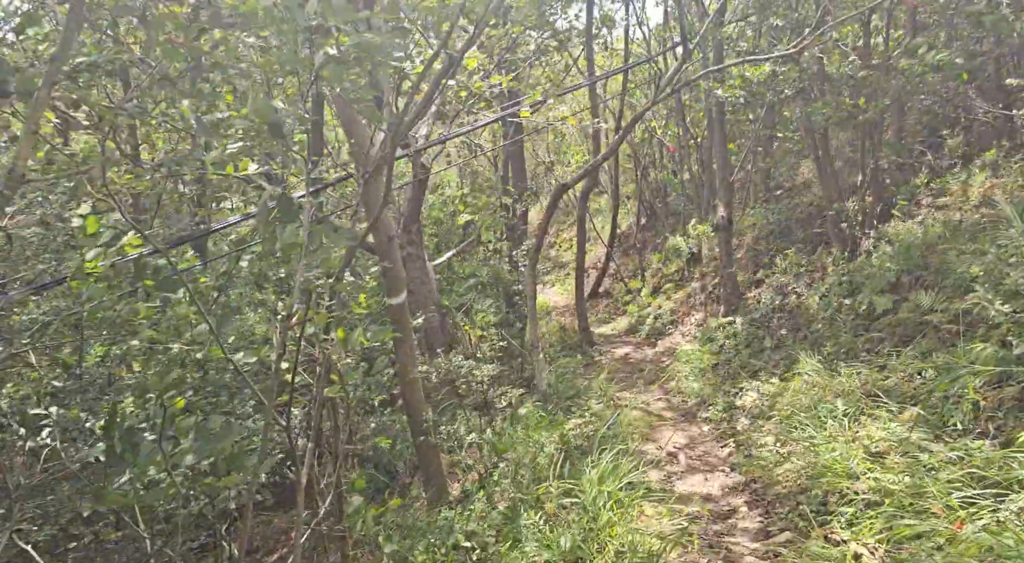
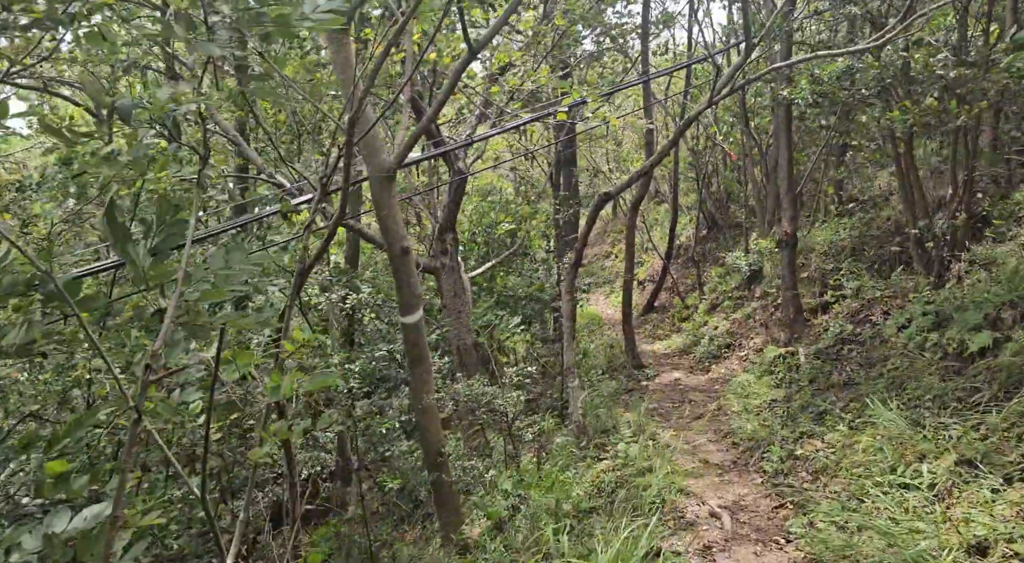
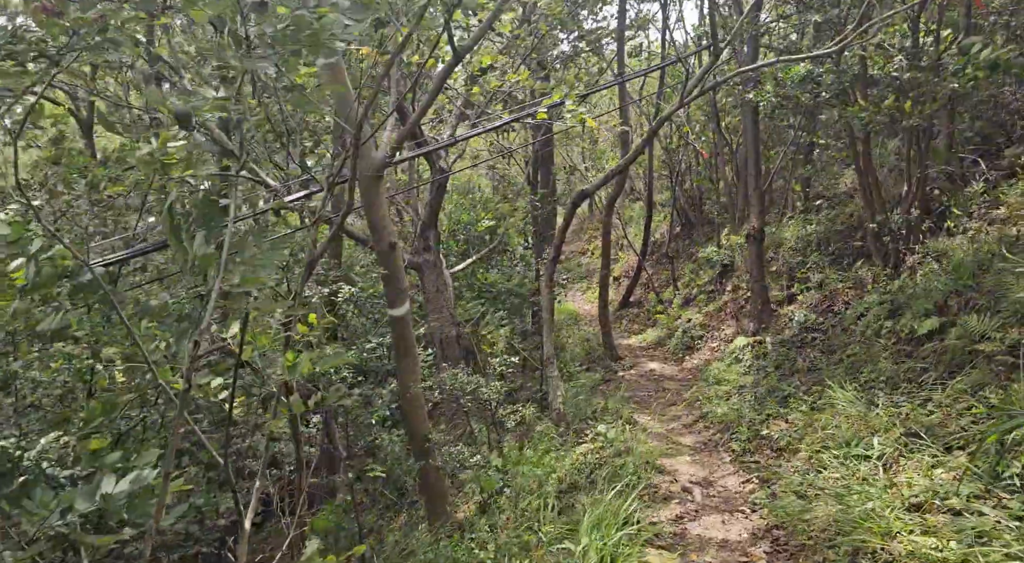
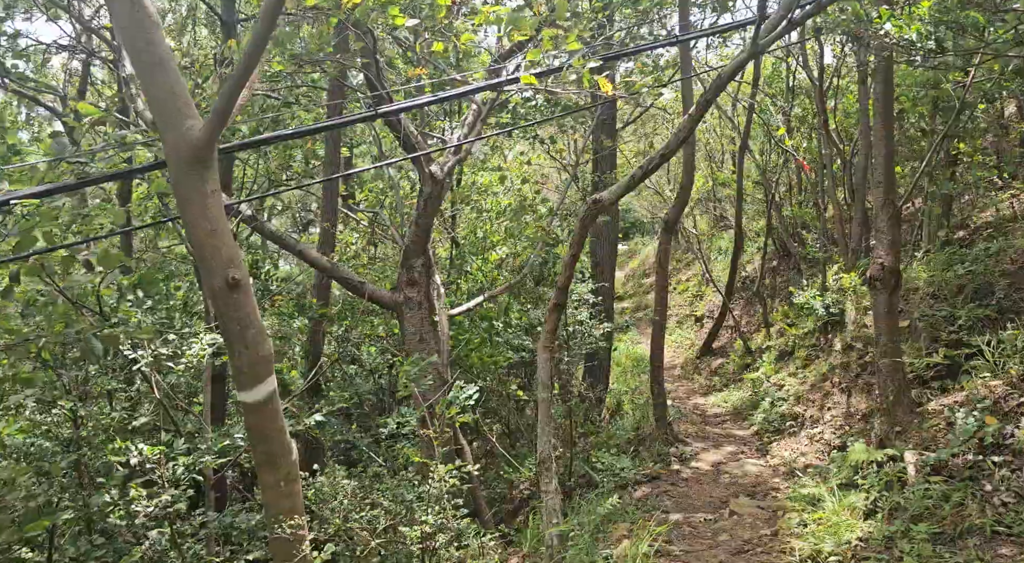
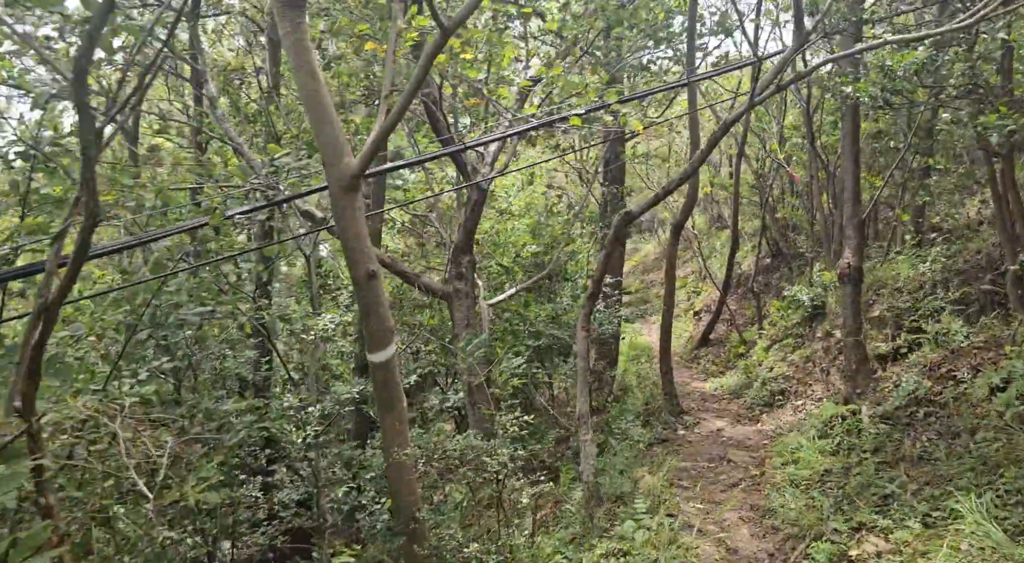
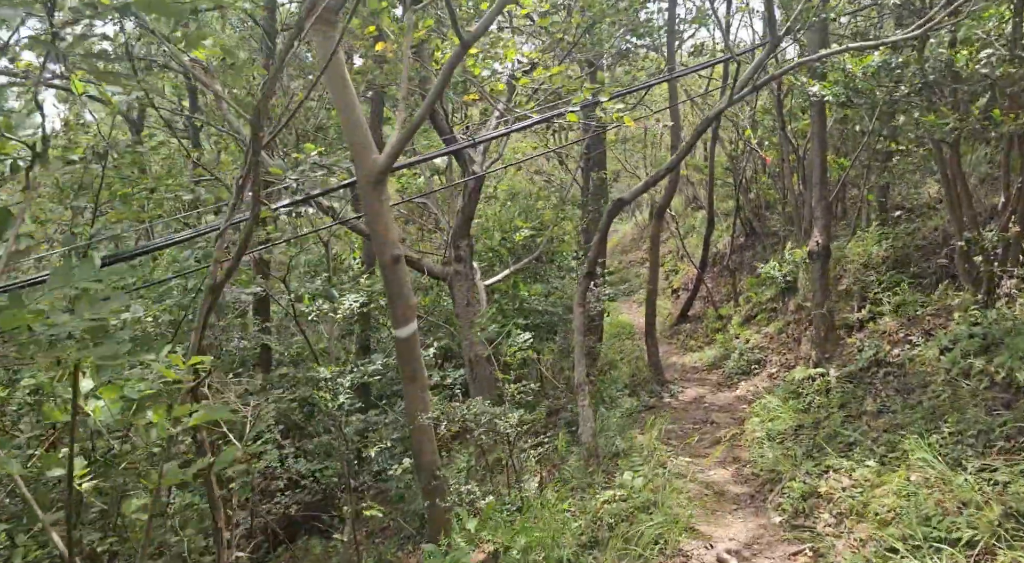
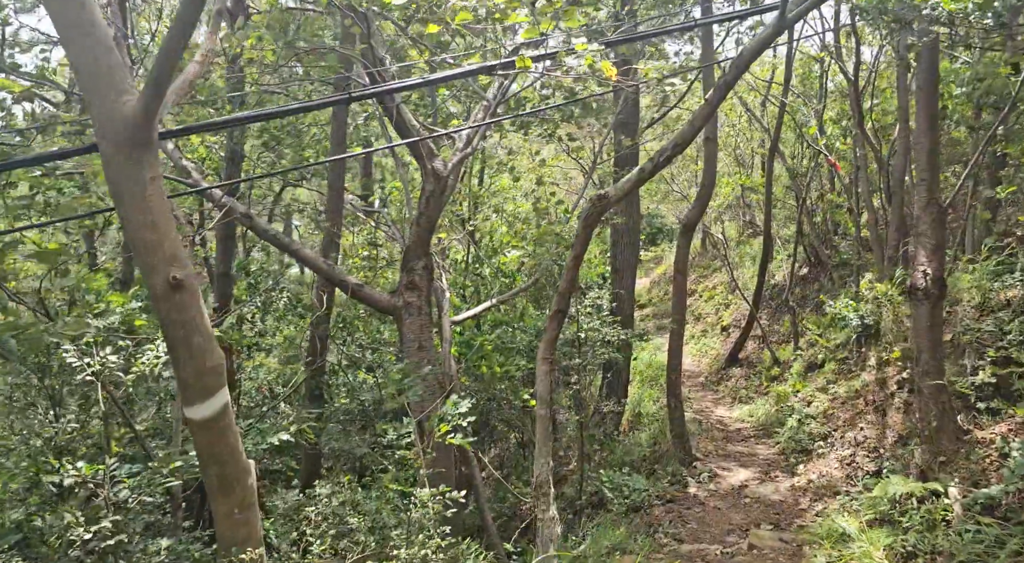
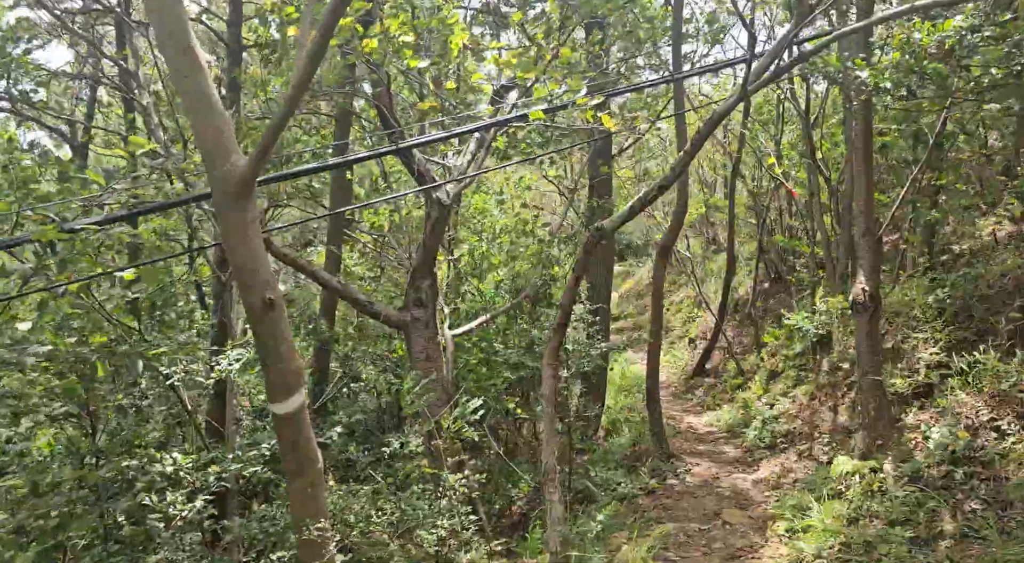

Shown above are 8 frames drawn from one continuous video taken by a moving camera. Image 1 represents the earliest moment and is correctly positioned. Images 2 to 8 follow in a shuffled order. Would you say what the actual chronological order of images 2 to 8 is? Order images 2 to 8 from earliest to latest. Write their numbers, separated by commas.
3, 2, 6, 5, 8, 4, 7
